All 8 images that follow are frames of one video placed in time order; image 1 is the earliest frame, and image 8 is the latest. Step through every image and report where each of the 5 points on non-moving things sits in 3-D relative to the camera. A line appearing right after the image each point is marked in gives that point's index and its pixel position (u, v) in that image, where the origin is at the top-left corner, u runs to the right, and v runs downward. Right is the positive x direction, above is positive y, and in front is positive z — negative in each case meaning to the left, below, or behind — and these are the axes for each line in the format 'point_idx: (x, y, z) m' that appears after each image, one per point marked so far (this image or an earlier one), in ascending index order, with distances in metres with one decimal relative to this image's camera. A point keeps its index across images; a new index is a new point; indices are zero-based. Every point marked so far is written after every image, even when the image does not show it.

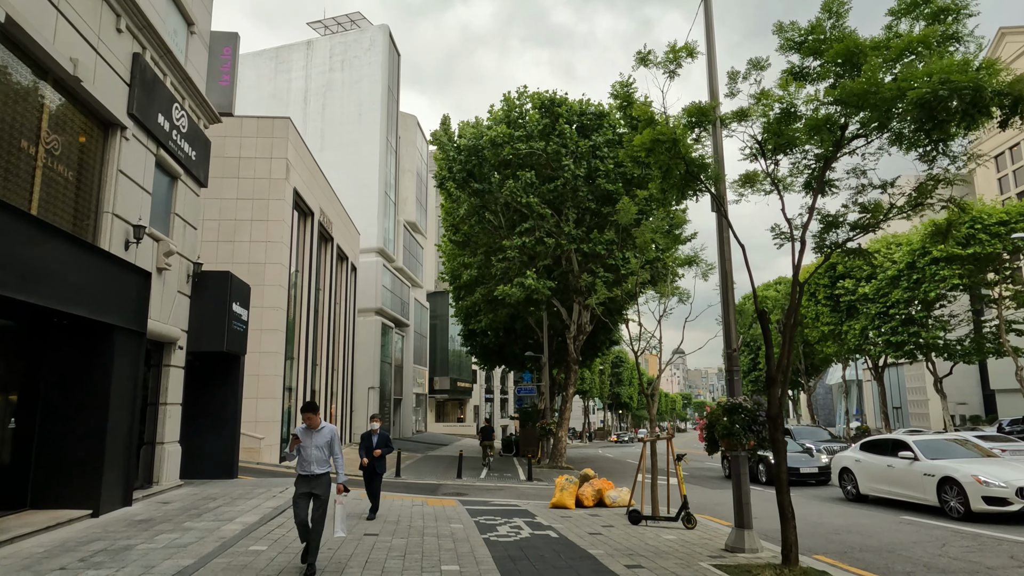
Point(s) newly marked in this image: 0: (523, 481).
0: (+0.3, -5.8, +19.9) m
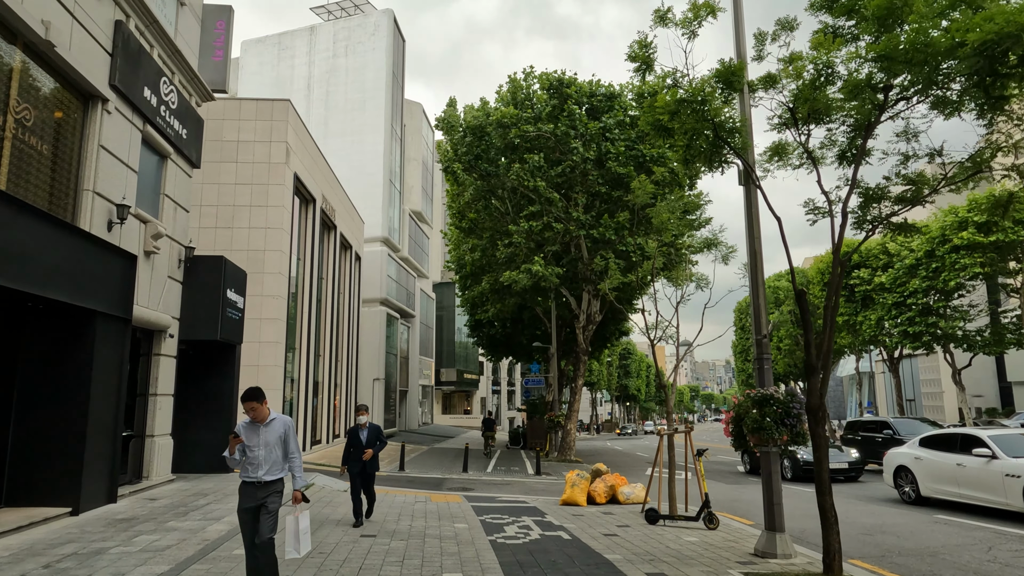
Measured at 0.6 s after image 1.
0: (+0.6, -5.4, +19.2) m
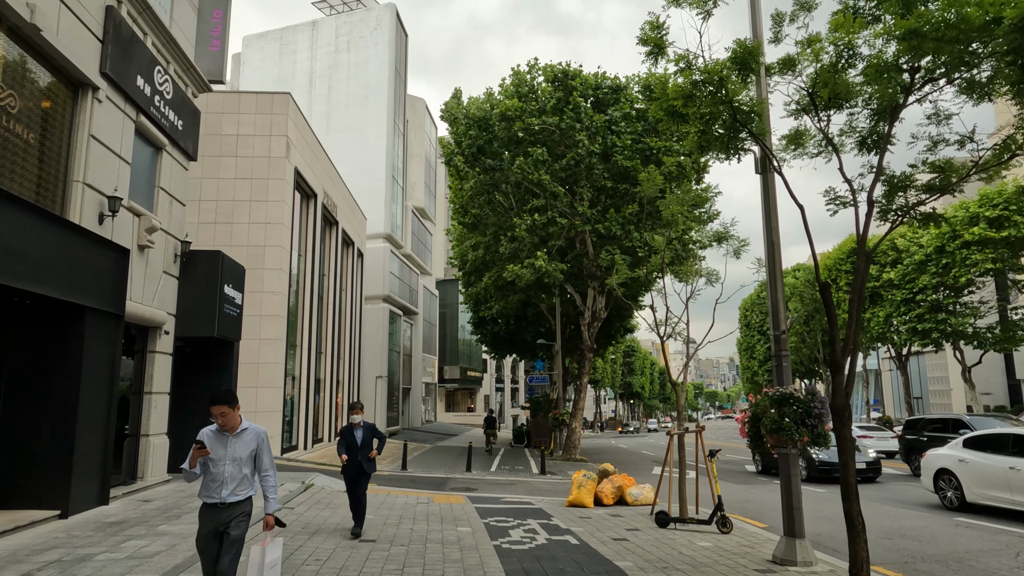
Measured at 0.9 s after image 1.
0: (+0.7, -5.3, +18.9) m
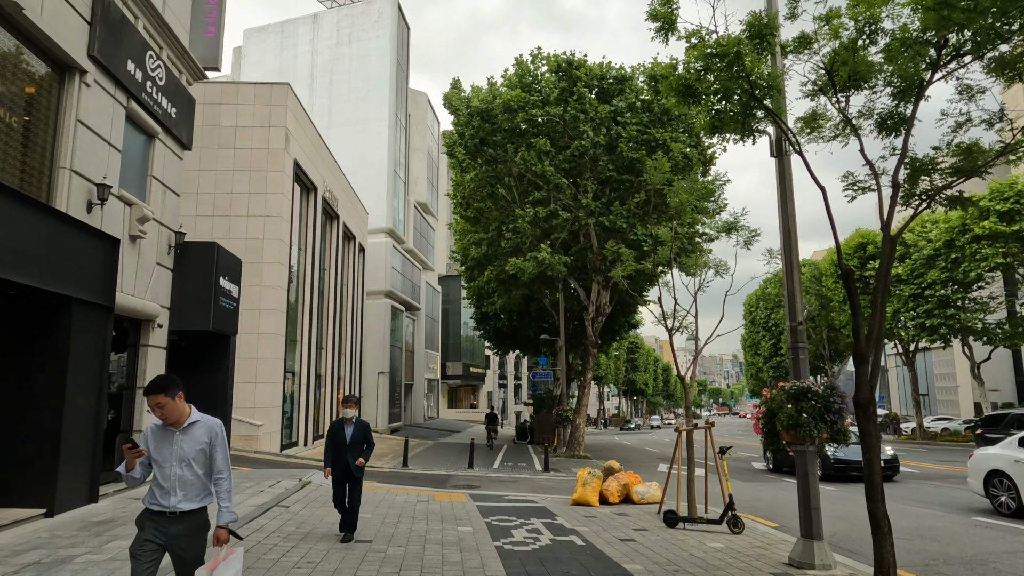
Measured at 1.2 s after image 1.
0: (+0.8, -5.1, +18.5) m
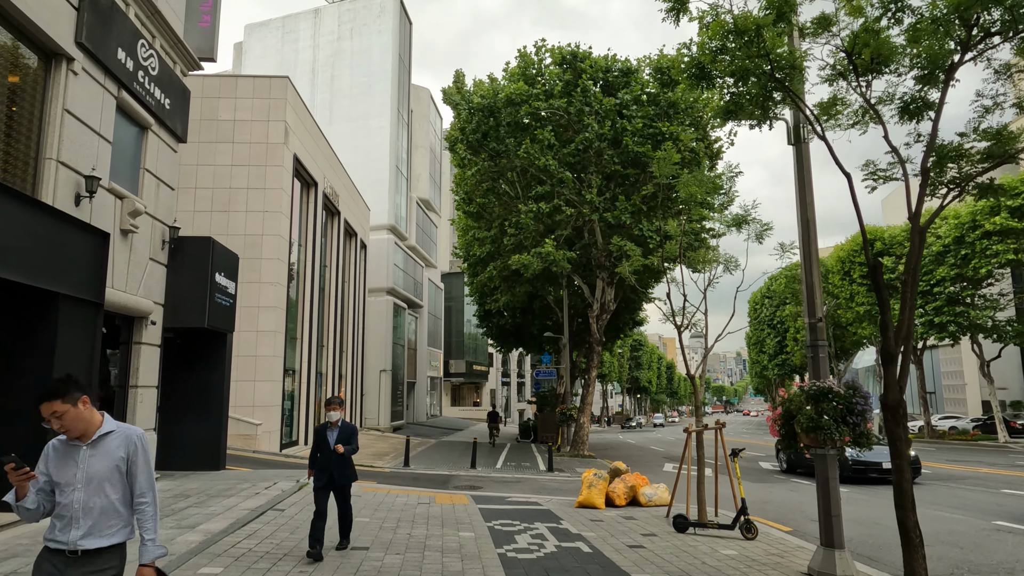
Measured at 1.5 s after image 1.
0: (+0.9, -5.0, +18.2) m
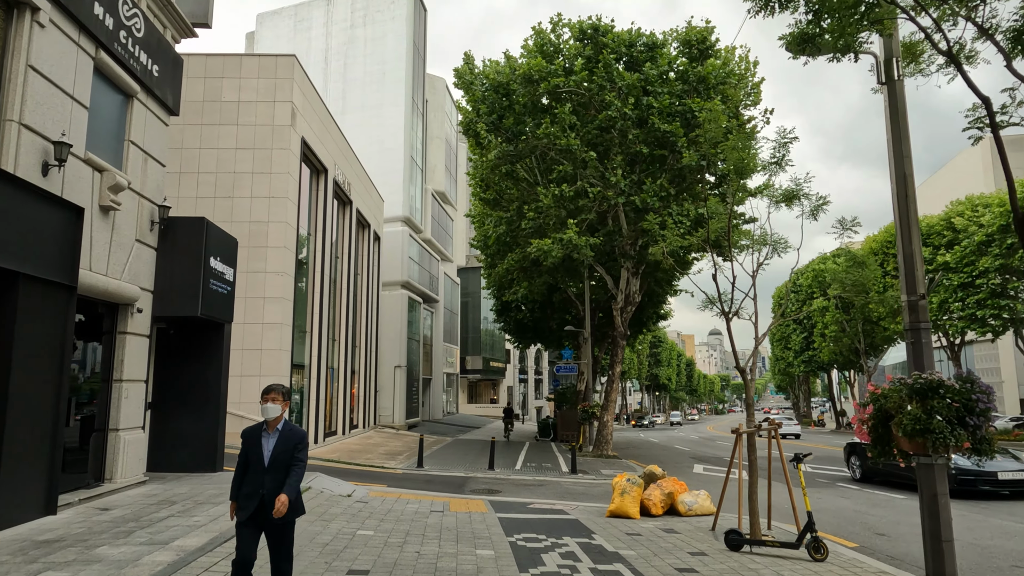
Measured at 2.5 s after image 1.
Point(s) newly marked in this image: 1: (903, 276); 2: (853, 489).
0: (+1.4, -4.7, +17.0) m
1: (+3.3, +0.1, +5.6) m
2: (+7.1, -4.2, +13.8) m
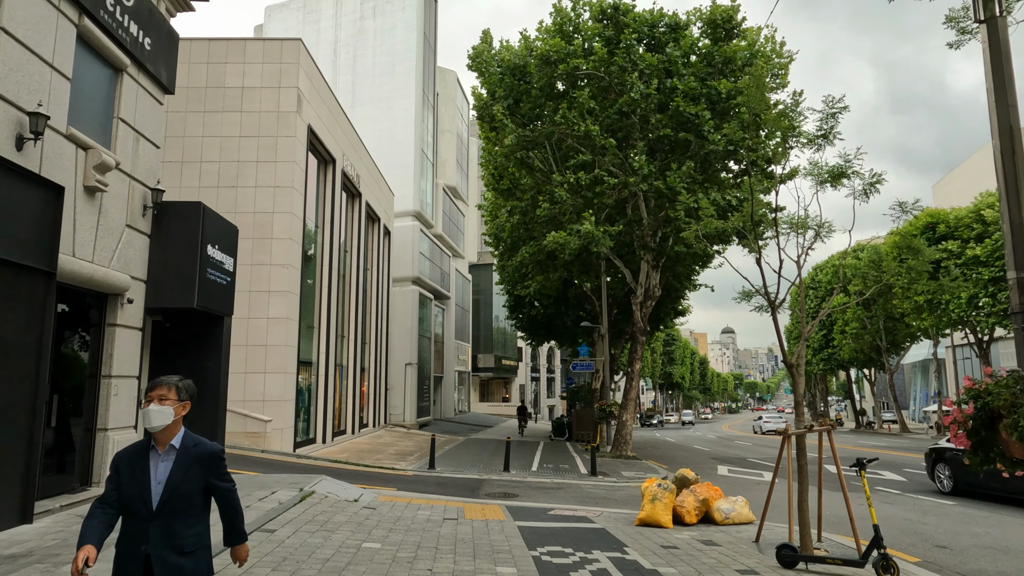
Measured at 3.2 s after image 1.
0: (+1.8, -4.6, +16.1) m
1: (+3.5, +0.3, +4.7) m
2: (+7.4, -4.0, +12.8) m
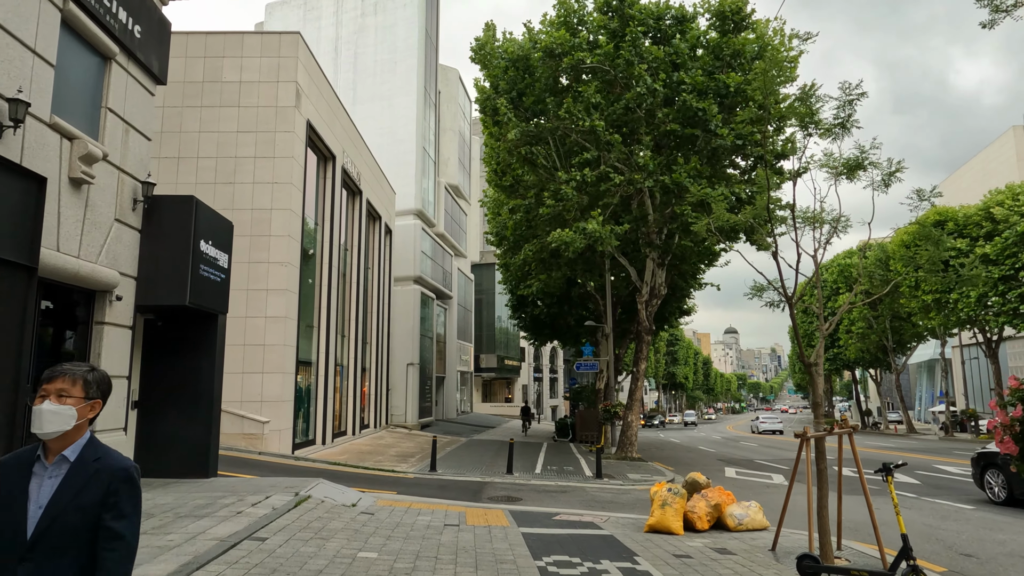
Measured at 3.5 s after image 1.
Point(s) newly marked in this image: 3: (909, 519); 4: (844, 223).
0: (+1.9, -4.5, +15.7) m
1: (+3.5, +0.3, +4.3) m
2: (+7.5, -3.9, +12.4) m
3: (+6.7, -3.8, +11.2) m
4: (+4.7, +0.9, +9.3) m
